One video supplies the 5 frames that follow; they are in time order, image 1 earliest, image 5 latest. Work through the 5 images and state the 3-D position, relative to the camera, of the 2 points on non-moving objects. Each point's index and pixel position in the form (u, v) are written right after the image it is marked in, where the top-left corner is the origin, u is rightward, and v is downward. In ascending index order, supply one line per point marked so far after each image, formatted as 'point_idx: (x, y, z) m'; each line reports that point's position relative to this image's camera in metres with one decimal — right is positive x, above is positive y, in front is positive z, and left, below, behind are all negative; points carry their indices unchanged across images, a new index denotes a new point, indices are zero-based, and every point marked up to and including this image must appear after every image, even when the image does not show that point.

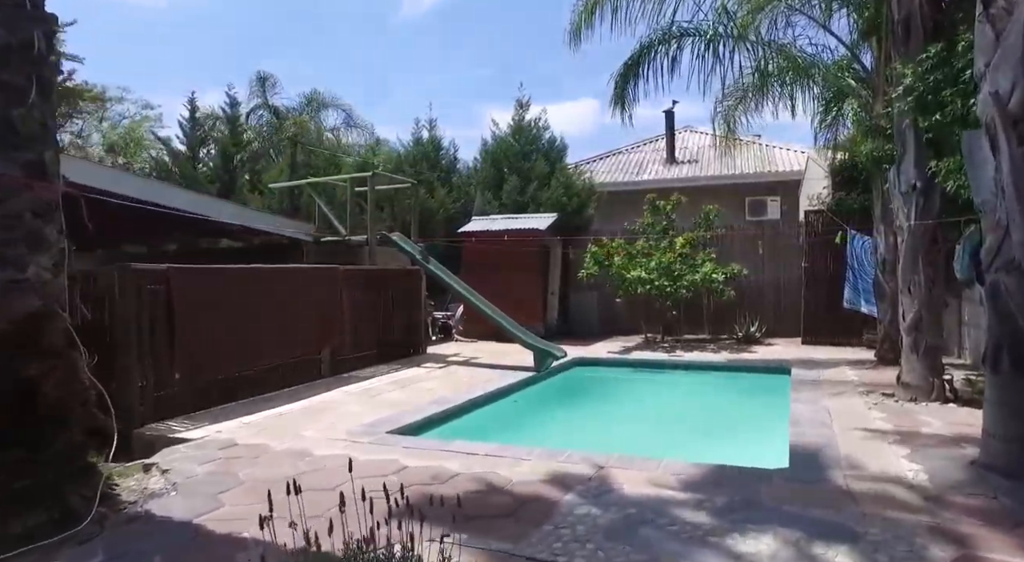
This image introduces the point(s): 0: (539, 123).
0: (+0.5, +3.9, +15.7) m
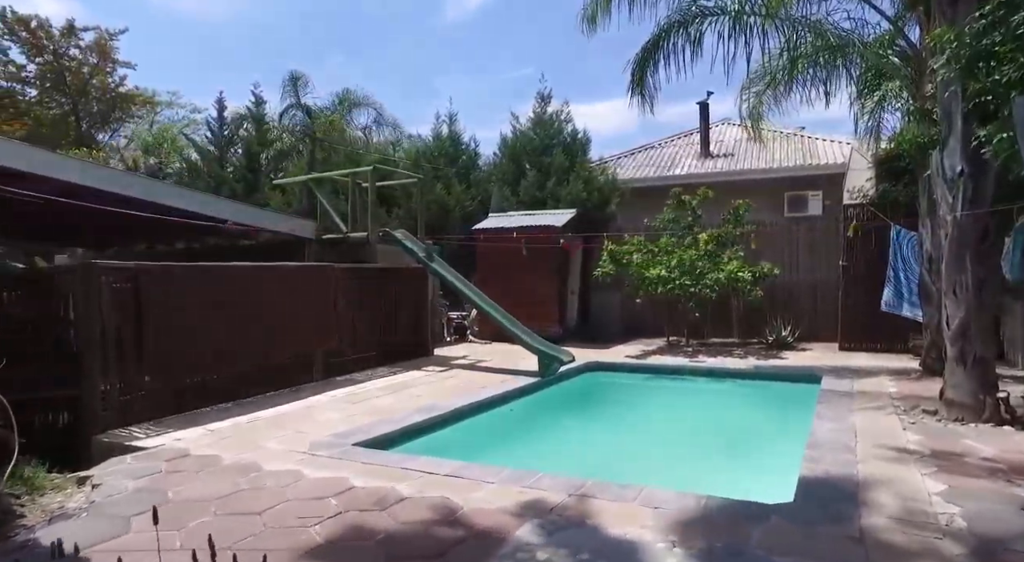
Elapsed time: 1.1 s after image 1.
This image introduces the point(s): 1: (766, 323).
0: (+1.1, +3.9, +15.1) m
1: (+4.0, -0.7, +10.1) m
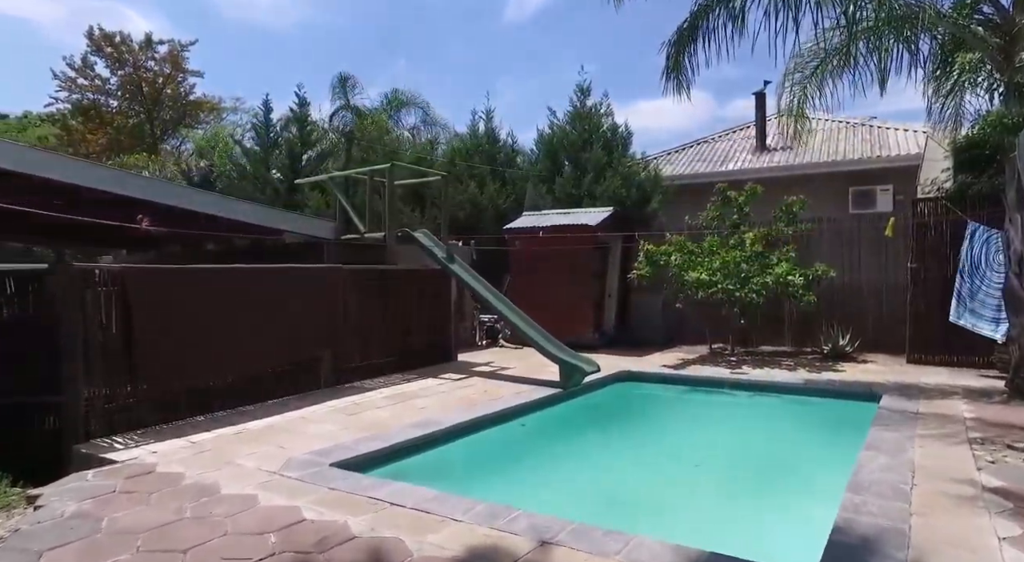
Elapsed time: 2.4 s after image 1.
0: (+2.0, +3.8, +14.4) m
1: (+4.4, -0.7, +9.1) m
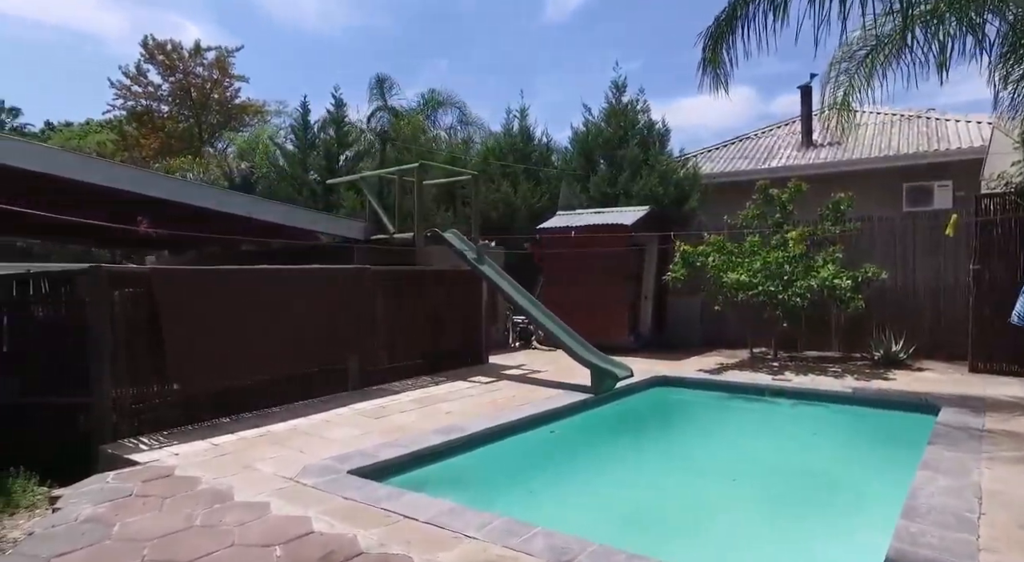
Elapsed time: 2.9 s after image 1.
0: (+2.8, +3.8, +14.1) m
1: (+4.8, -0.7, +8.7) m
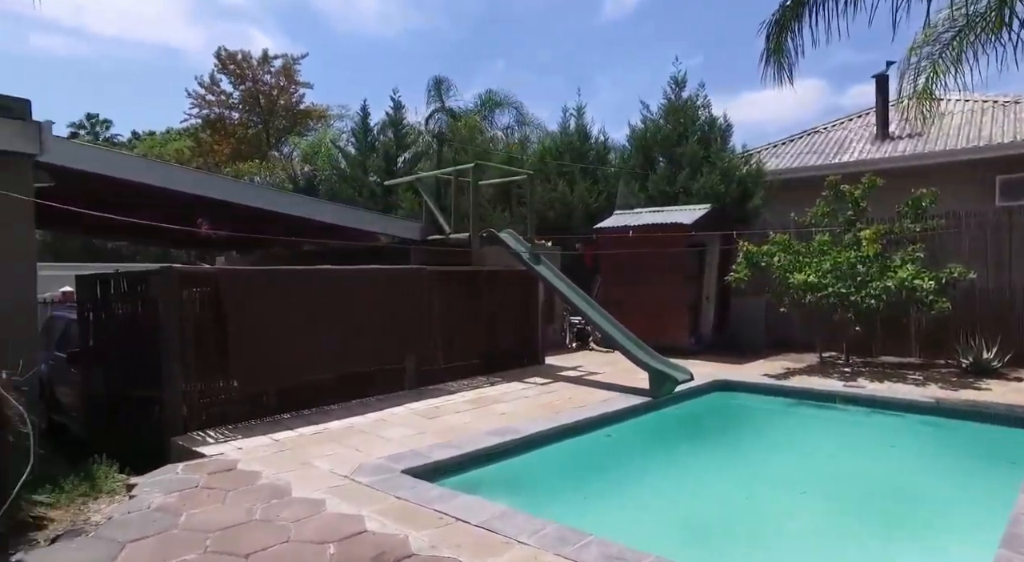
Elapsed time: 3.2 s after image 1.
0: (+4.0, +3.8, +13.7) m
1: (+5.6, -0.8, +8.1) m
